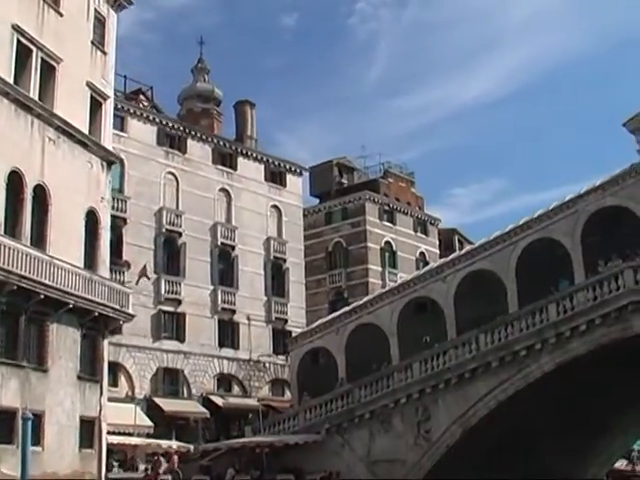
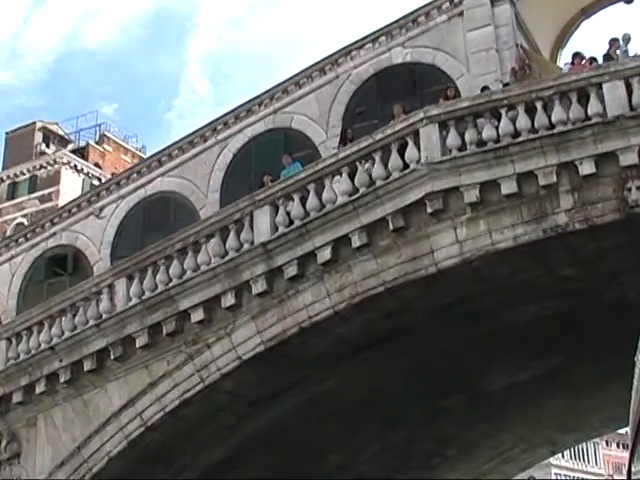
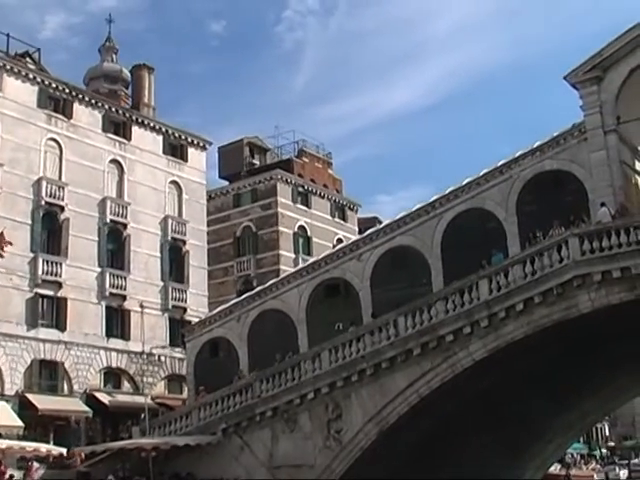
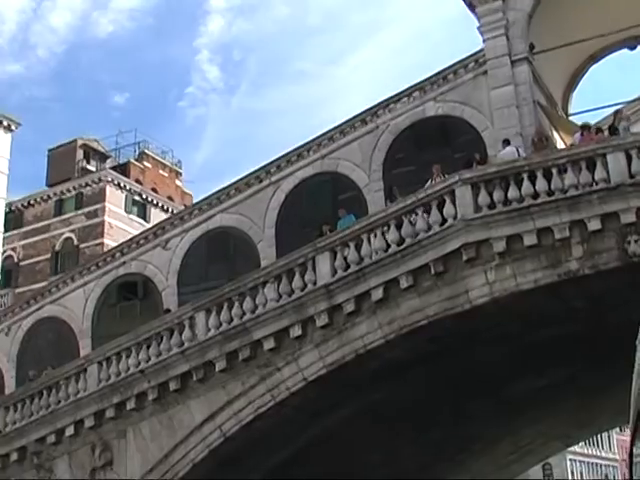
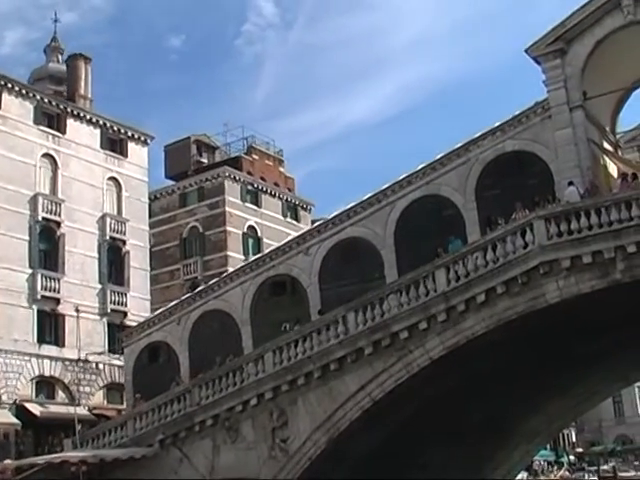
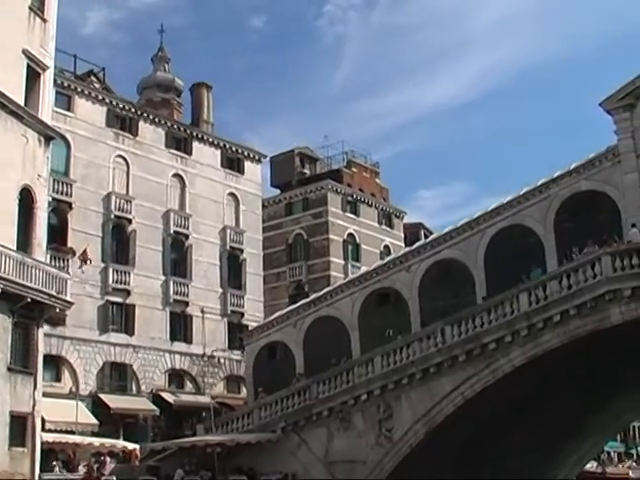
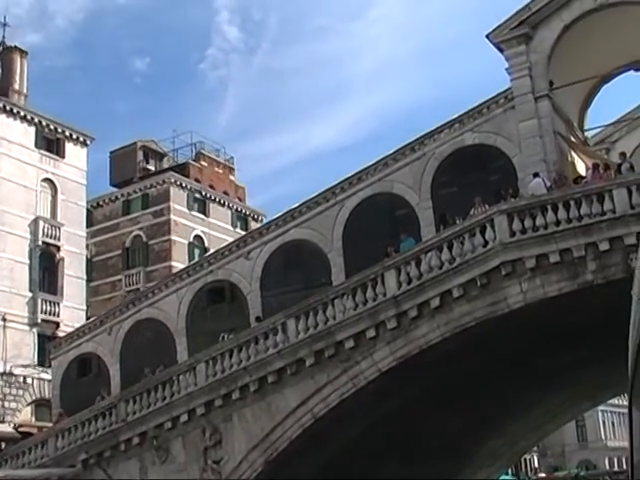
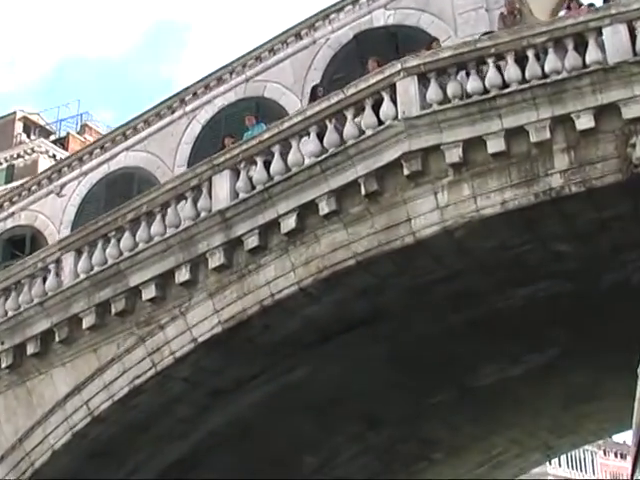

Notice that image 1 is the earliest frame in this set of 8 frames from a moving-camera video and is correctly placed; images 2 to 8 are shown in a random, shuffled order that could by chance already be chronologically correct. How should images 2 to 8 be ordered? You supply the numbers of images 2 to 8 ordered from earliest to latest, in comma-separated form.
6, 3, 5, 7, 4, 2, 8
